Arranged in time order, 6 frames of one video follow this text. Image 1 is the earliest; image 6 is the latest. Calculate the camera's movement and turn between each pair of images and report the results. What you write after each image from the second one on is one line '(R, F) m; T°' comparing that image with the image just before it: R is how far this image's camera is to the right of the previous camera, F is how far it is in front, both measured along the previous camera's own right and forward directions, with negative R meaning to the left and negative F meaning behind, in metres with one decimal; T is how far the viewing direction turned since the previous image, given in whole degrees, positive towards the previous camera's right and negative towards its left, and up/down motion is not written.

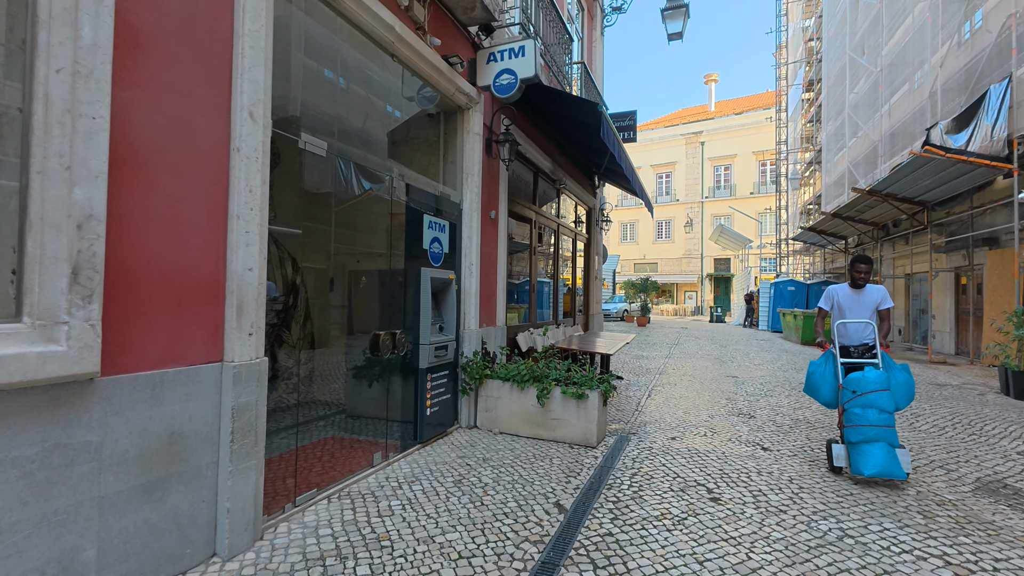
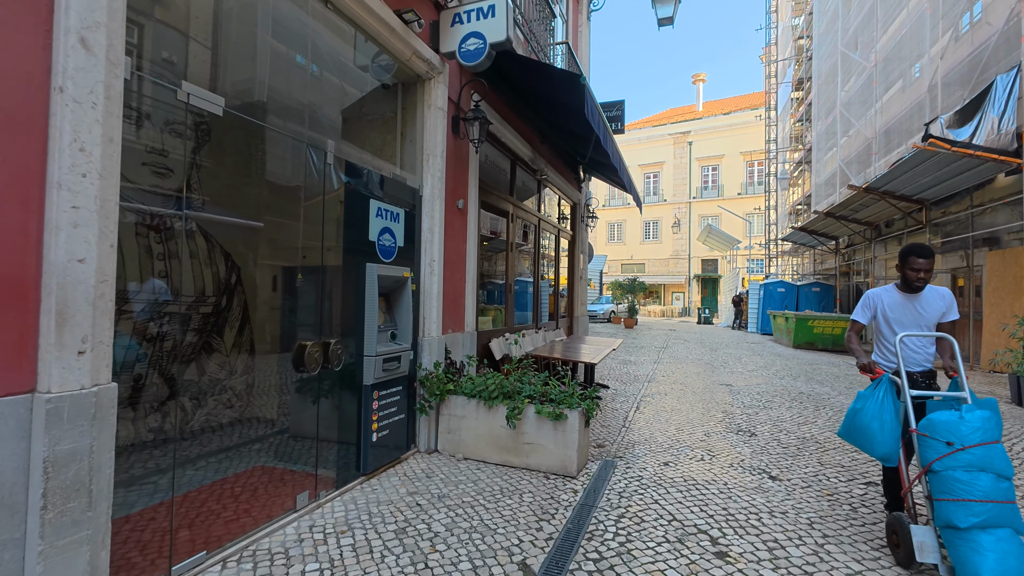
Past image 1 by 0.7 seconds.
(+0.2, +0.7) m; +1°
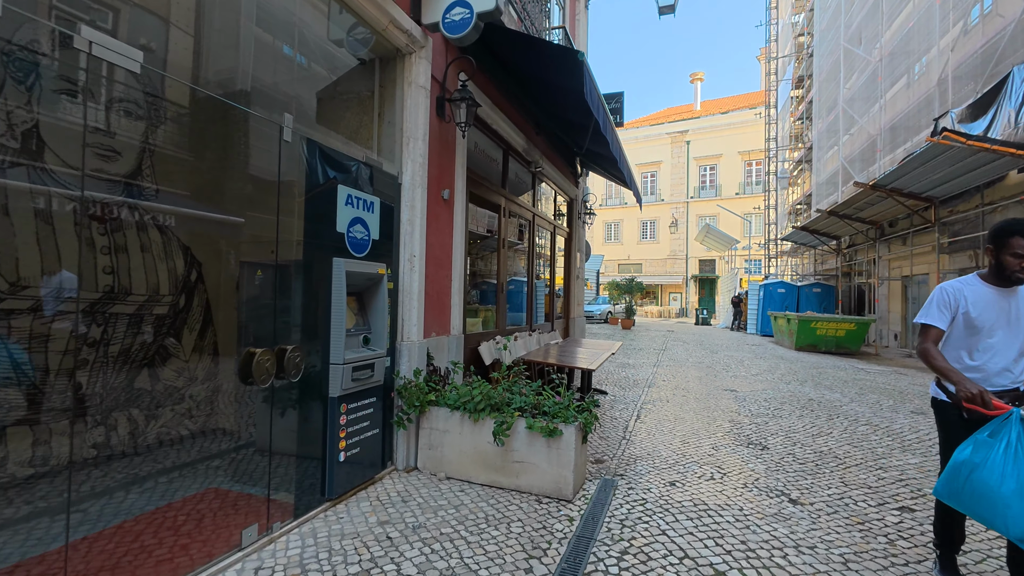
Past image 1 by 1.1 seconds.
(+0.1, +0.4) m; 0°
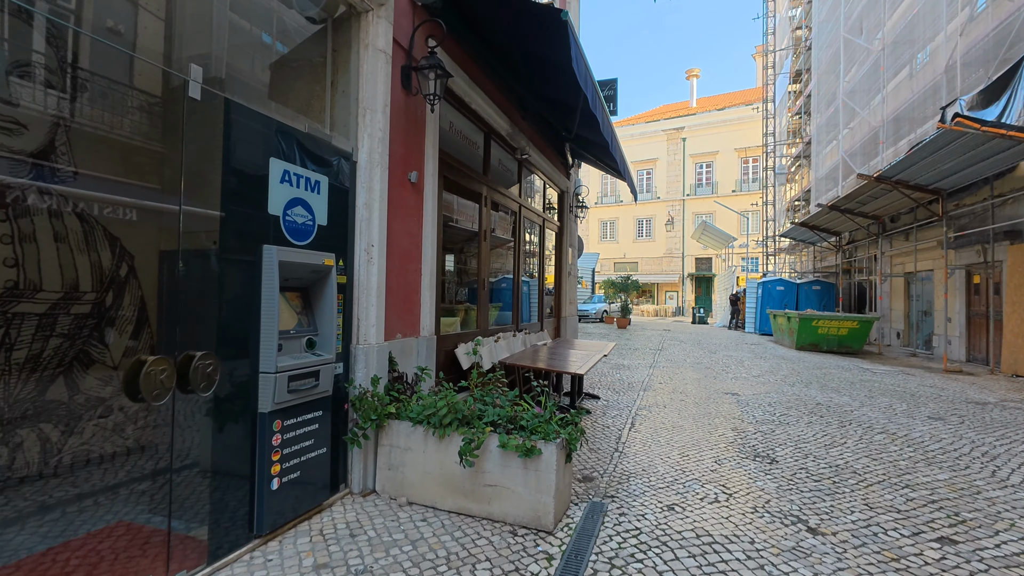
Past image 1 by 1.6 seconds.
(+0.2, +0.5) m; 0°
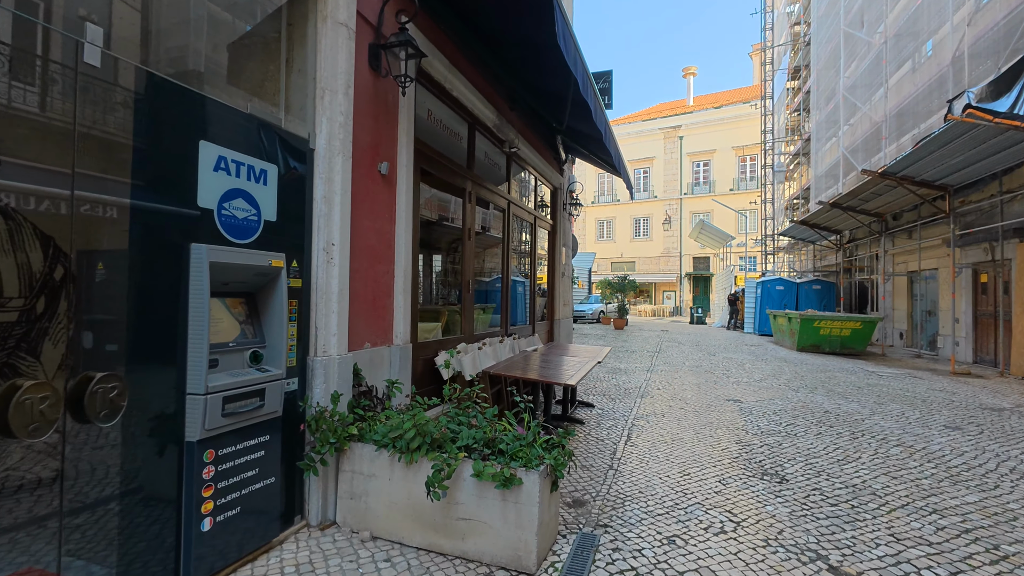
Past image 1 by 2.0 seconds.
(+0.1, +0.4) m; 0°
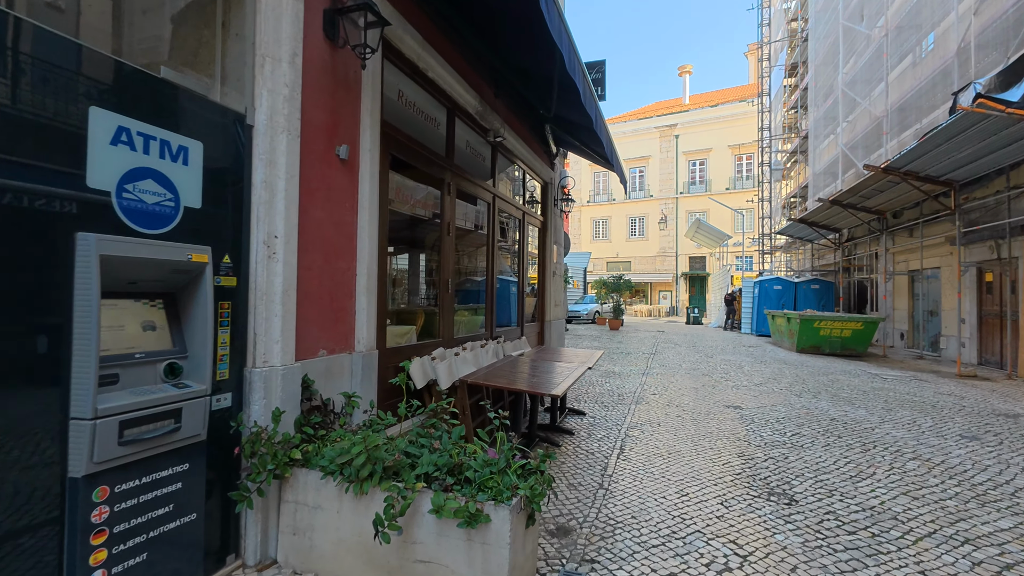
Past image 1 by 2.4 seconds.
(+0.1, +0.4) m; 0°
